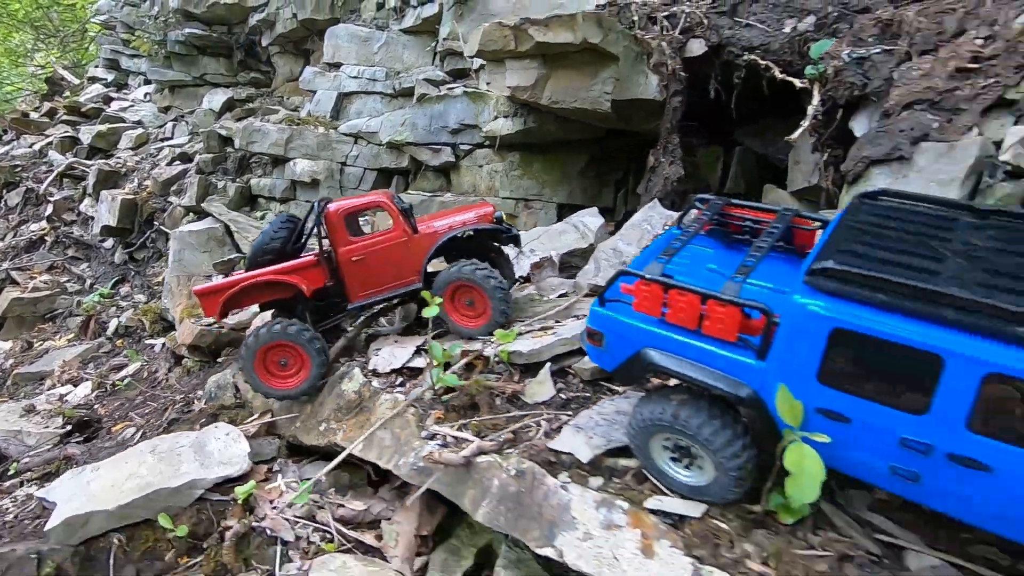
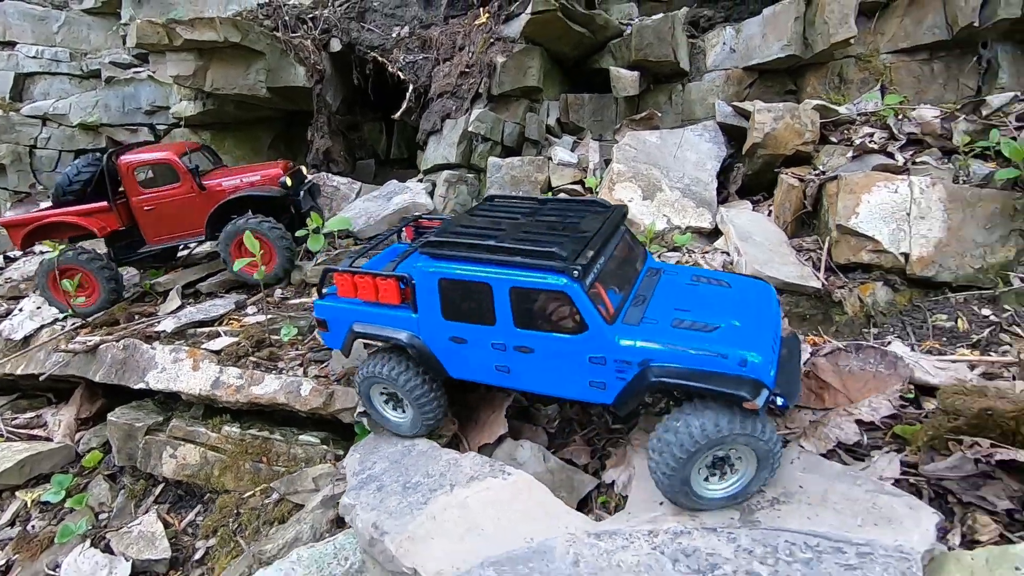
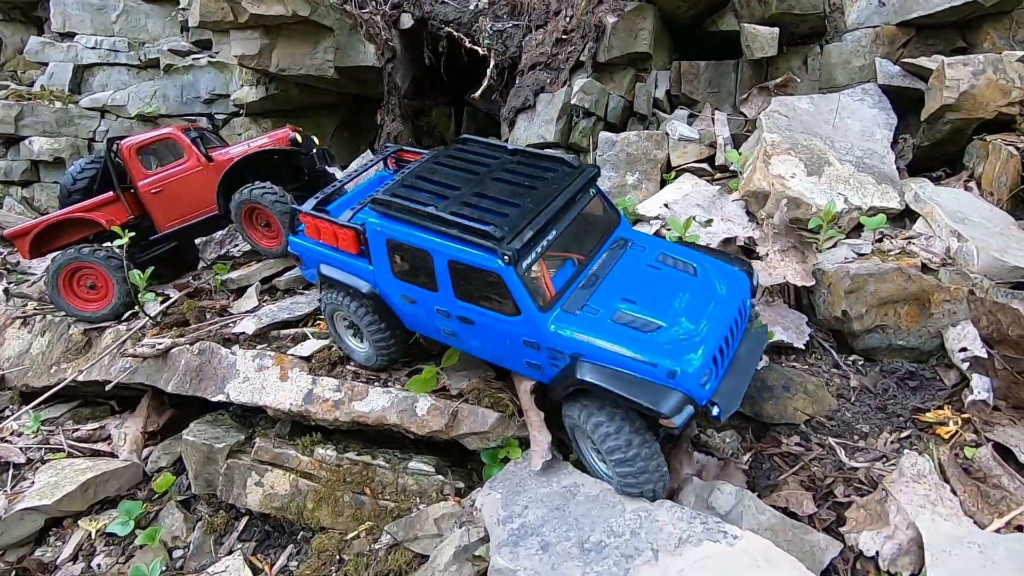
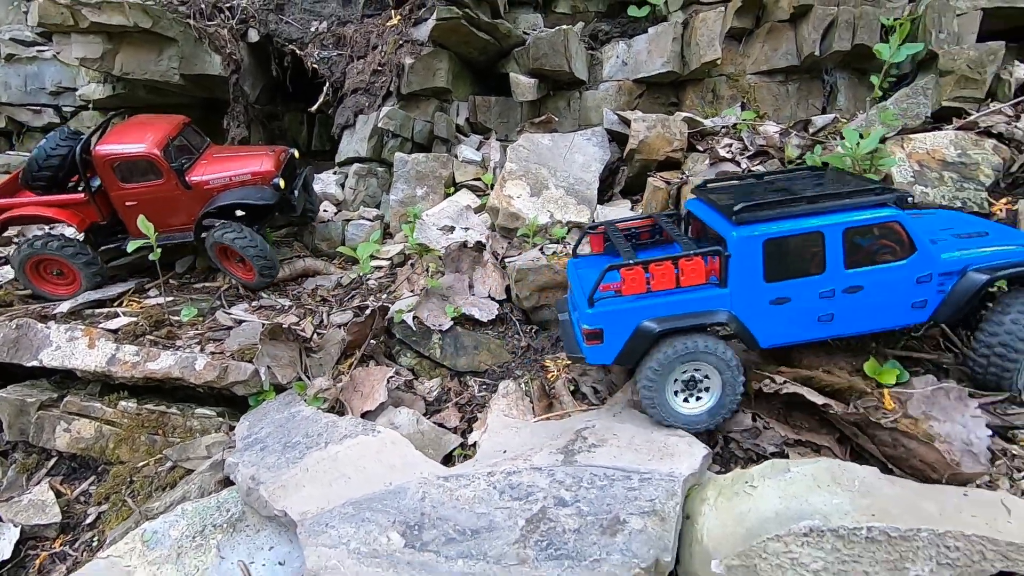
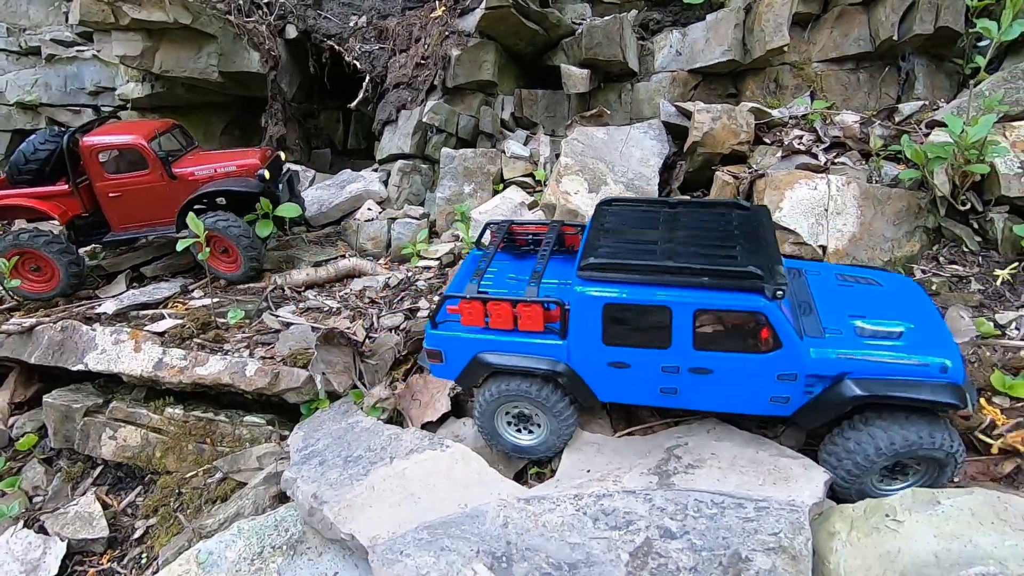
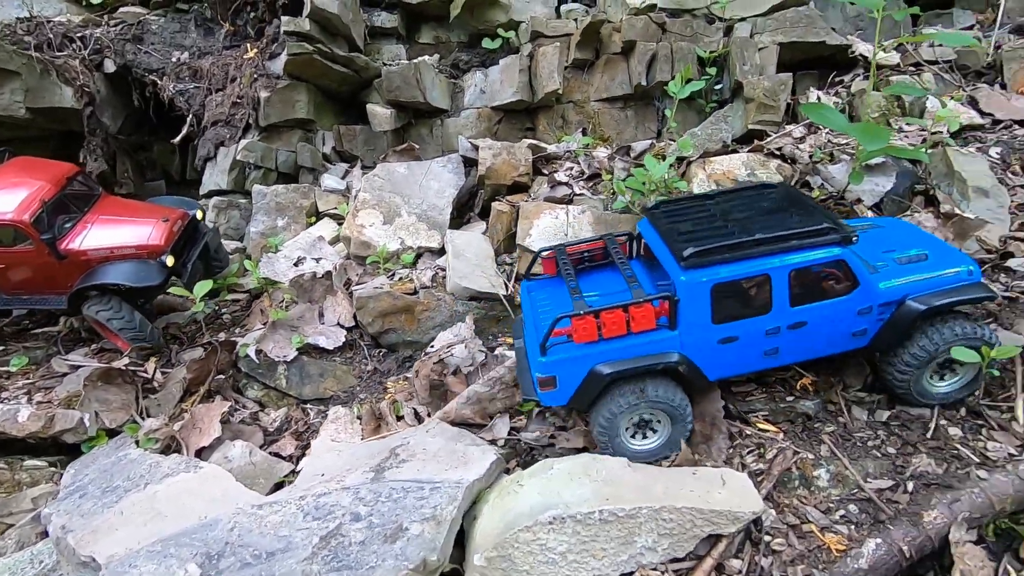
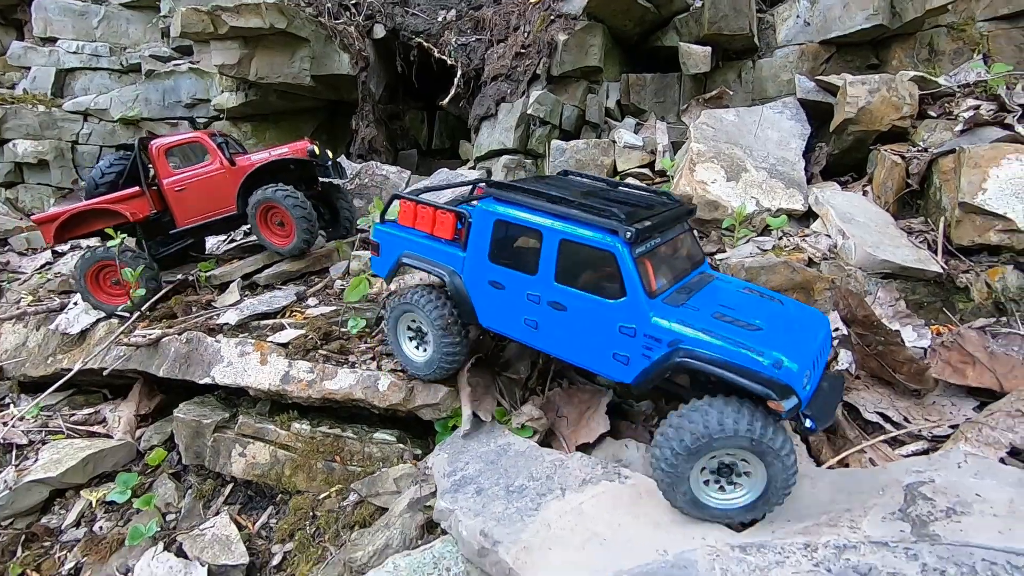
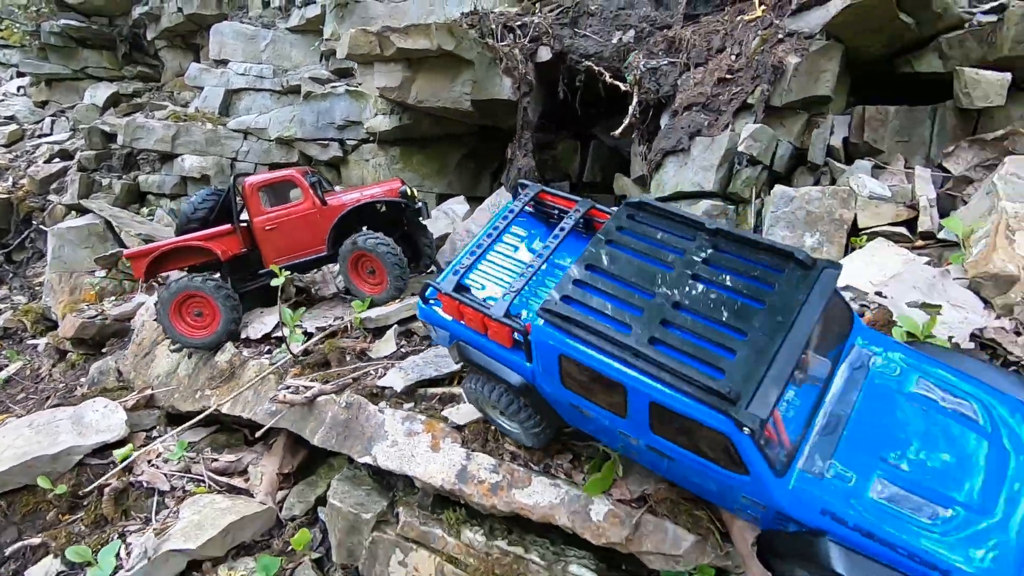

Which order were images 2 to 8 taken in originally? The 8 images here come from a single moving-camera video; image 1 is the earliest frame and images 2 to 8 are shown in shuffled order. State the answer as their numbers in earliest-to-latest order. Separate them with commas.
8, 3, 7, 2, 5, 4, 6
